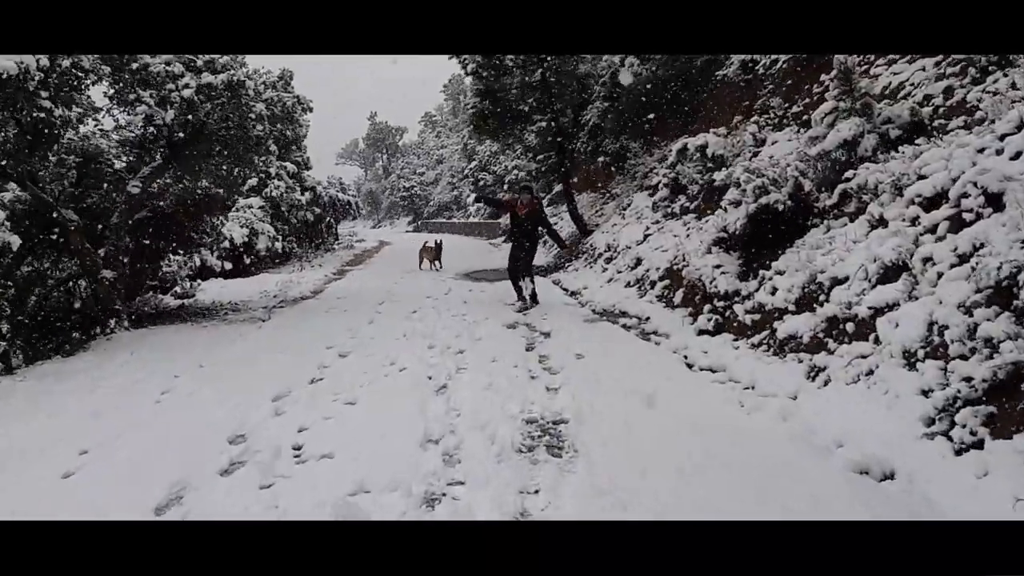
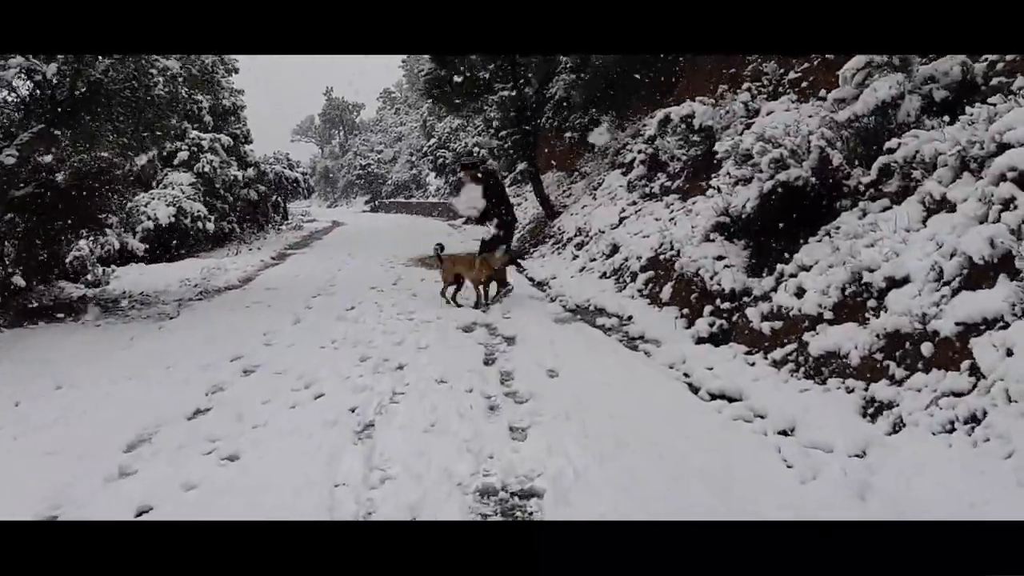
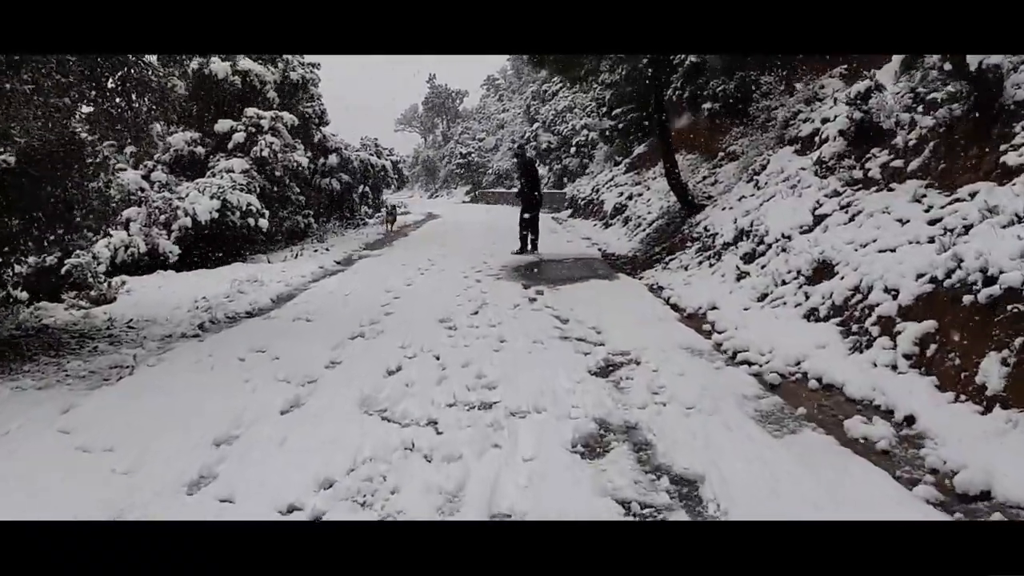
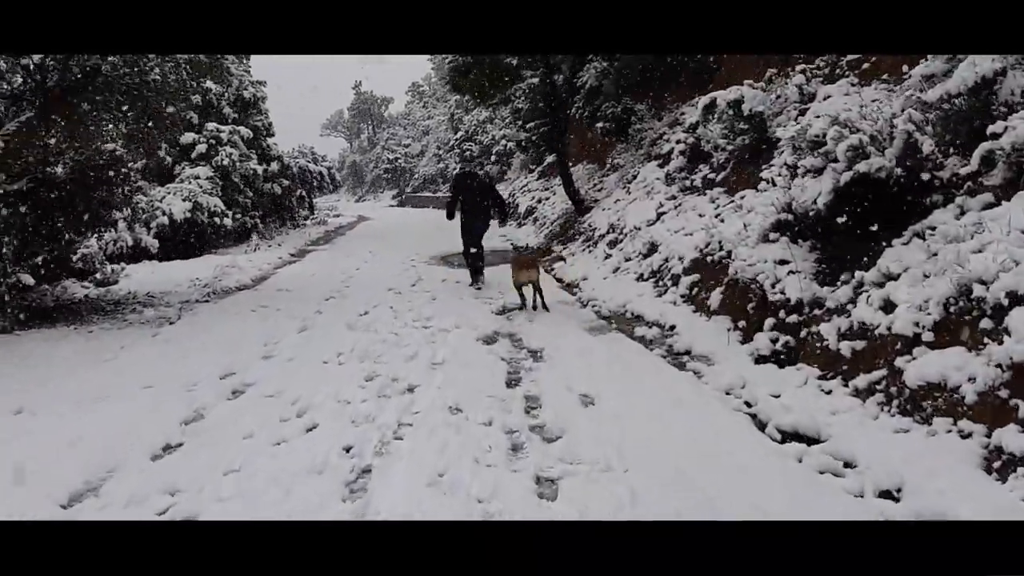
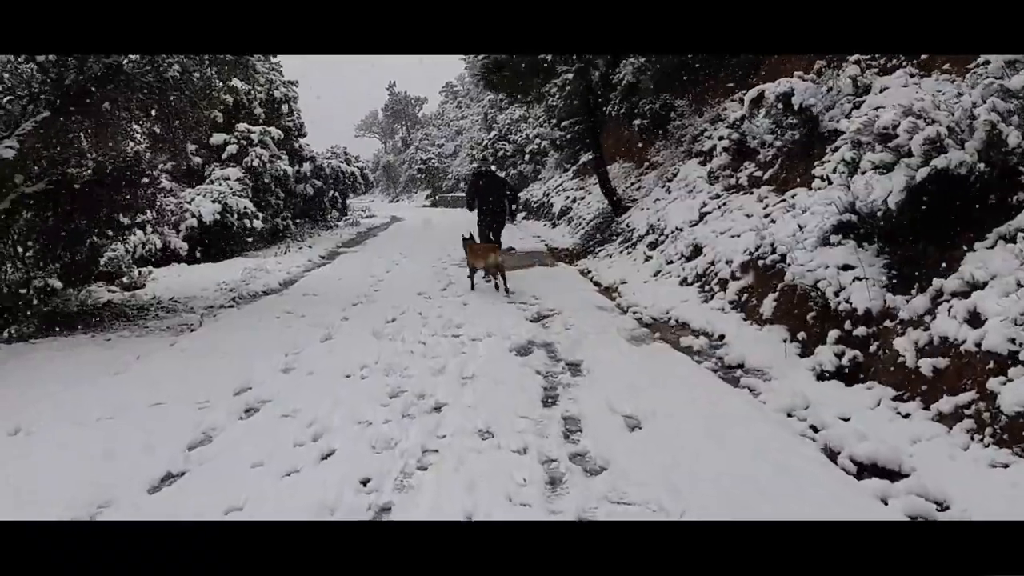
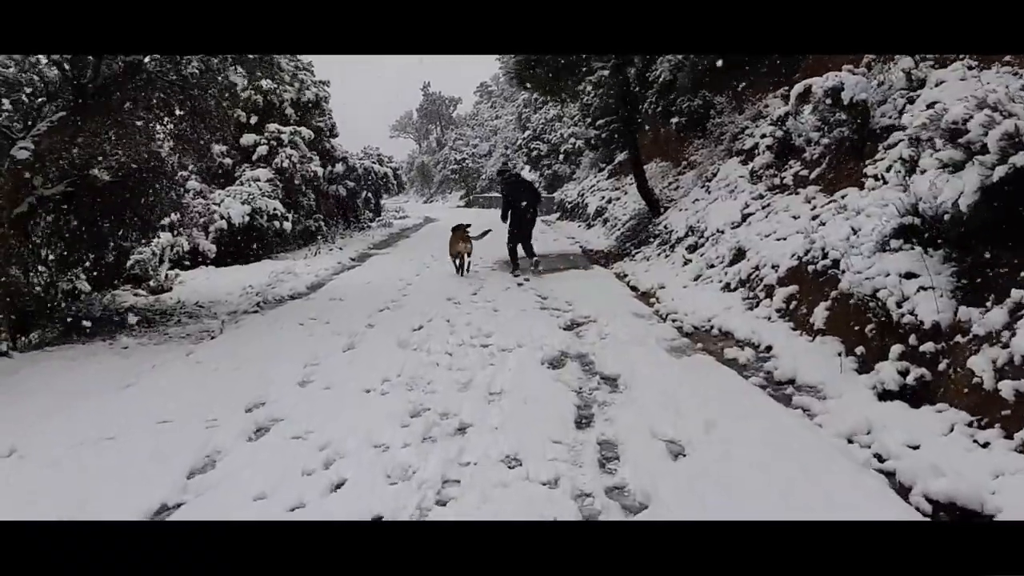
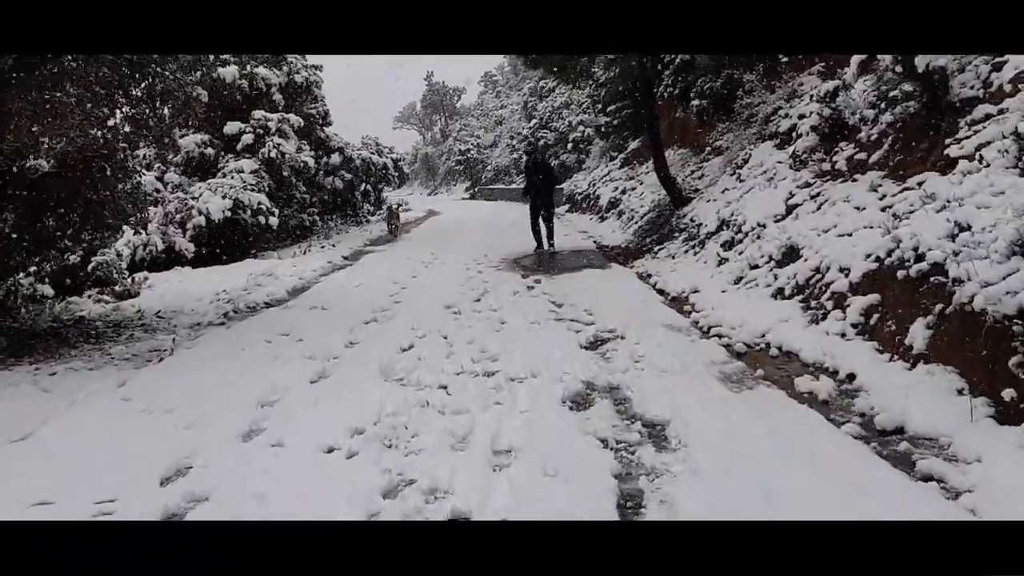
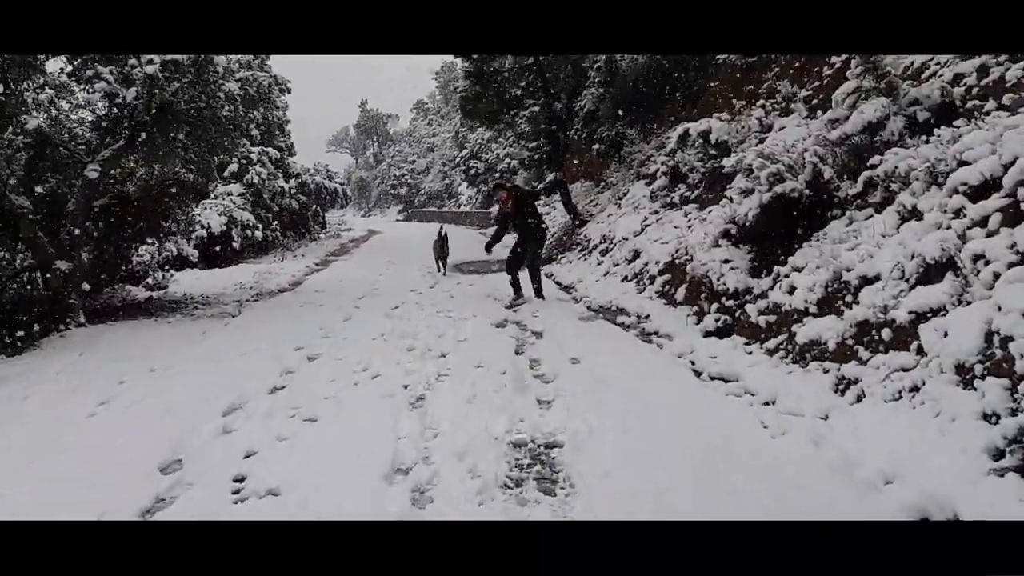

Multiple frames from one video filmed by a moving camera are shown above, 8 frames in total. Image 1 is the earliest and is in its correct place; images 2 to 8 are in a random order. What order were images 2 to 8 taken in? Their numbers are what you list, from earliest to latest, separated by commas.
8, 2, 4, 5, 6, 7, 3
